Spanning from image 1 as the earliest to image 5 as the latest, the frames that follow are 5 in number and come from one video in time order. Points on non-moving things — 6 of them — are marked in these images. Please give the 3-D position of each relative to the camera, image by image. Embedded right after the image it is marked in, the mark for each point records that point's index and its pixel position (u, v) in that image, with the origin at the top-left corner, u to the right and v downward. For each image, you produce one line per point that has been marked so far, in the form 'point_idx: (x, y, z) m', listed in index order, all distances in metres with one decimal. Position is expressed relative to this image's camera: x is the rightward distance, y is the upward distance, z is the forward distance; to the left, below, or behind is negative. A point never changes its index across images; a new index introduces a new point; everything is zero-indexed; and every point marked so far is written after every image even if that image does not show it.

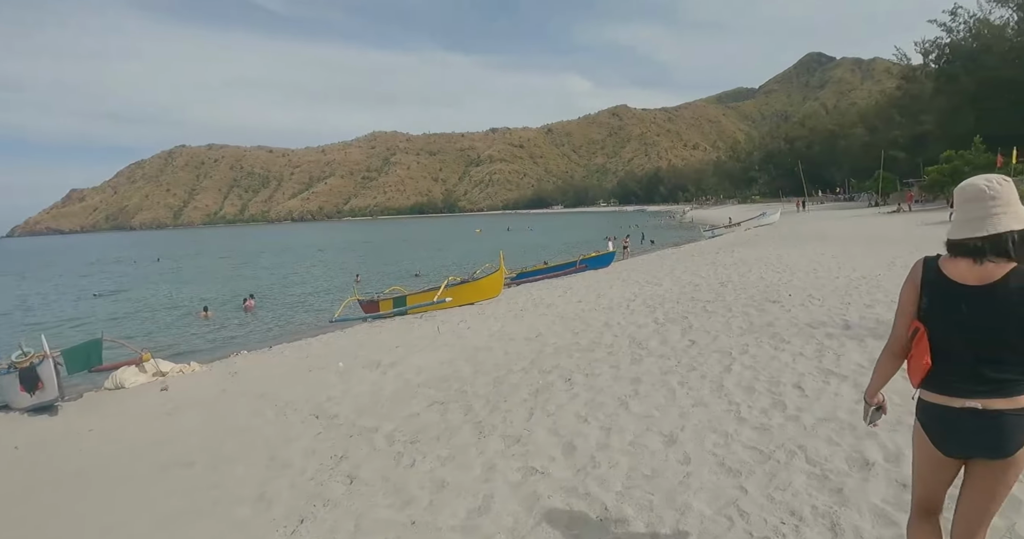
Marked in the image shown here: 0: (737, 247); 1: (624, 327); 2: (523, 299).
0: (+8.4, +0.9, +19.0) m
1: (+1.7, -0.9, +7.8) m
2: (+0.3, -0.9, +14.7) m
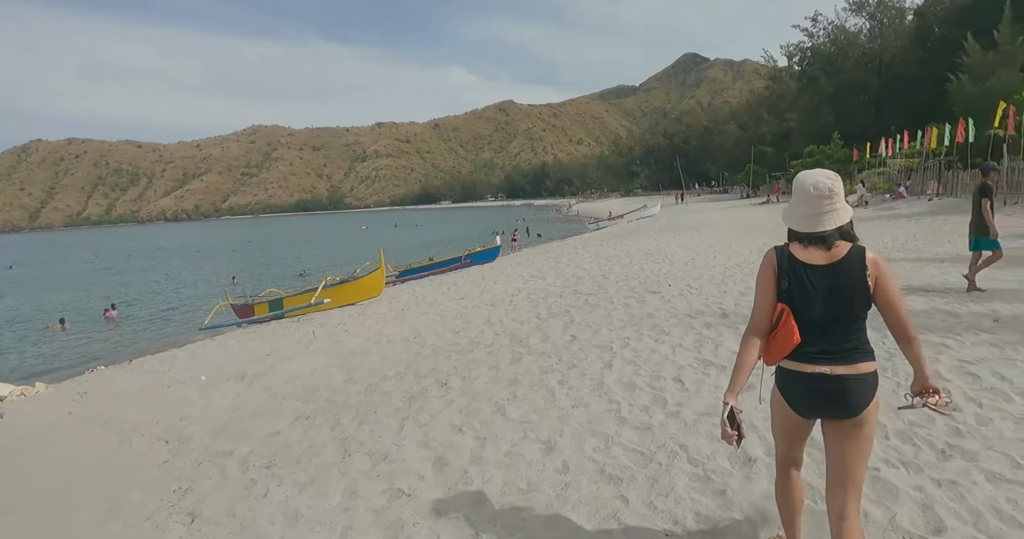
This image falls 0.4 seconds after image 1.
0: (+4.1, +1.2, +19.6) m
1: (-0.1, -0.8, +7.3) m
2: (-2.9, -0.7, +13.8) m
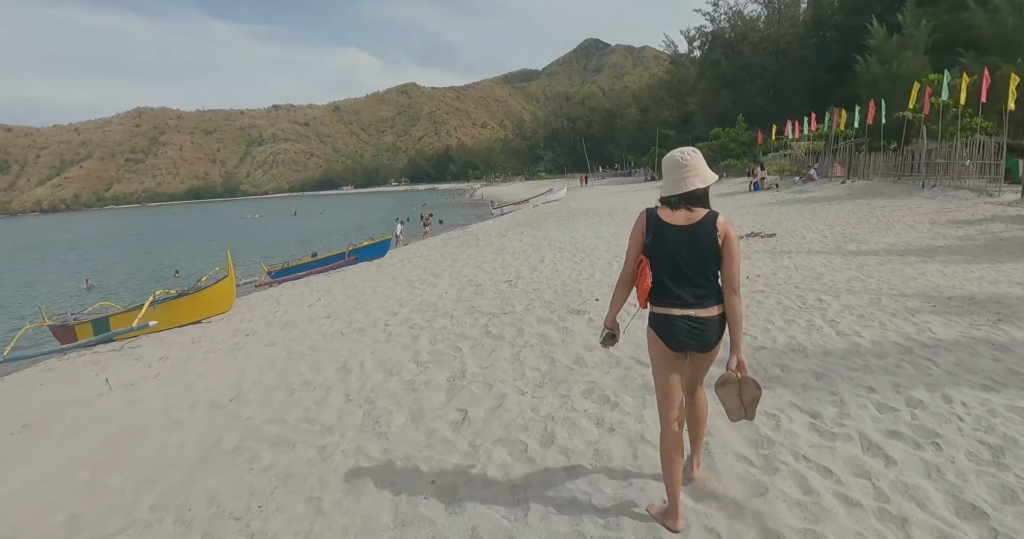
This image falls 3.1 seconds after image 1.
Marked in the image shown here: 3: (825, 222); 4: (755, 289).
0: (+0.4, +1.5, +17.6) m
1: (-1.4, -1.0, +4.8) m
2: (-5.4, -0.9, +10.6) m
3: (+7.5, +1.1, +11.8) m
4: (+3.1, -0.3, +6.1) m
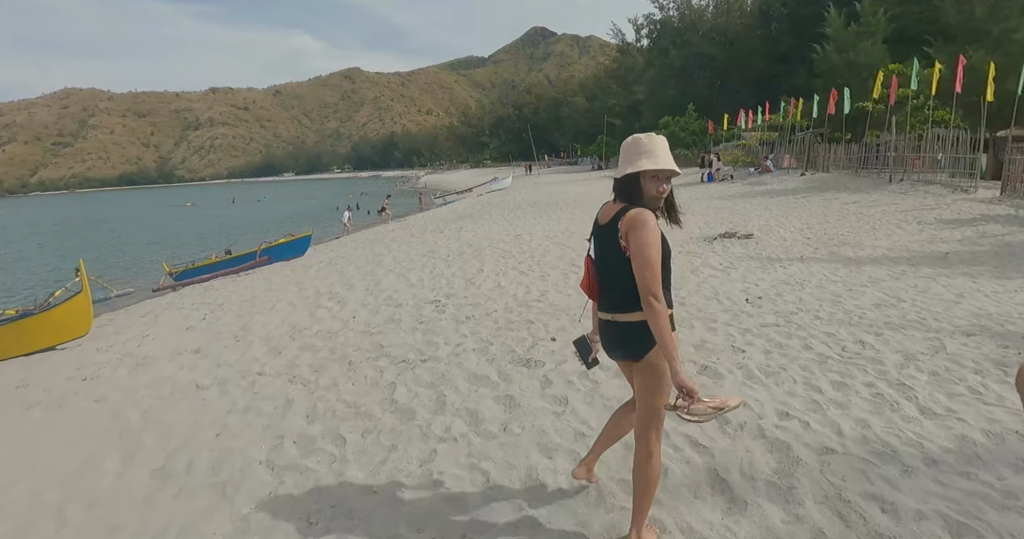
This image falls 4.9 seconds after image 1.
0: (-1.4, +1.5, +15.7) m
1: (-1.9, -1.3, +2.9) m
2: (-6.5, -1.1, +8.2) m
3: (+6.2, +1.1, +10.6) m
4: (+2.4, -0.5, +4.6) m
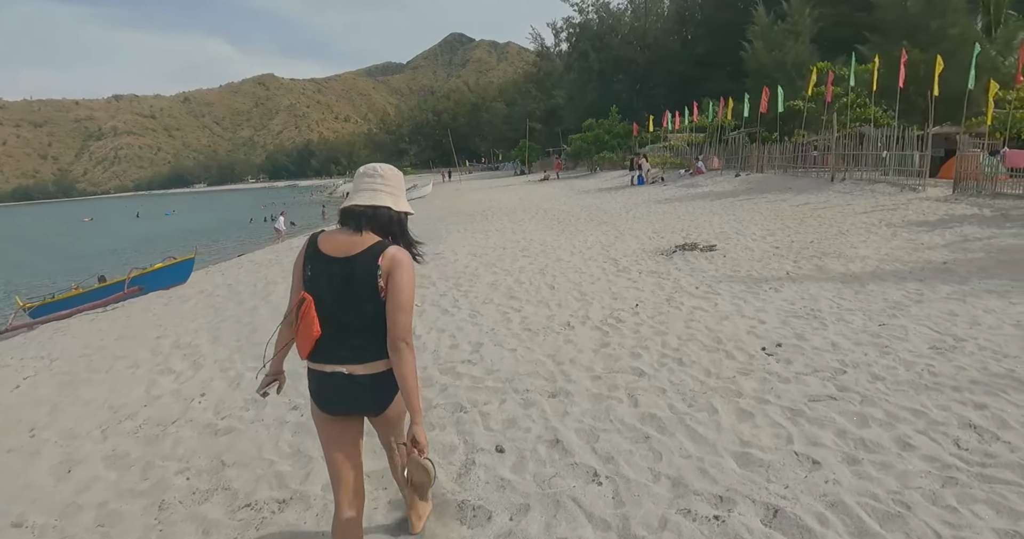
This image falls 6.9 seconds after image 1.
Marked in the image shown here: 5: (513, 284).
0: (-3.5, +0.9, +13.6) m
1: (-2.1, -1.8, +0.8) m
2: (-7.3, -1.8, +5.5) m
3: (+4.8, +0.9, +9.6) m
4: (+1.9, -0.8, +3.1) m
5: (+0.1, -0.2, +6.5) m
